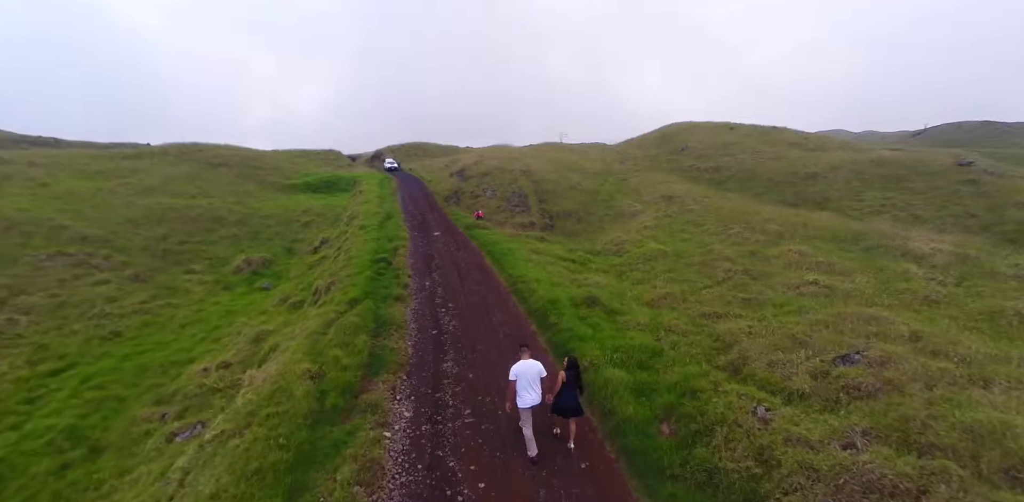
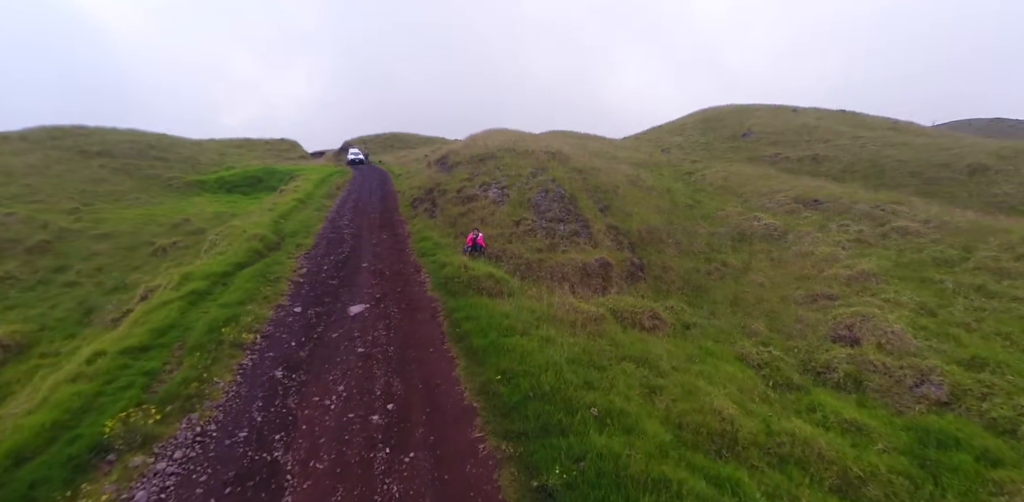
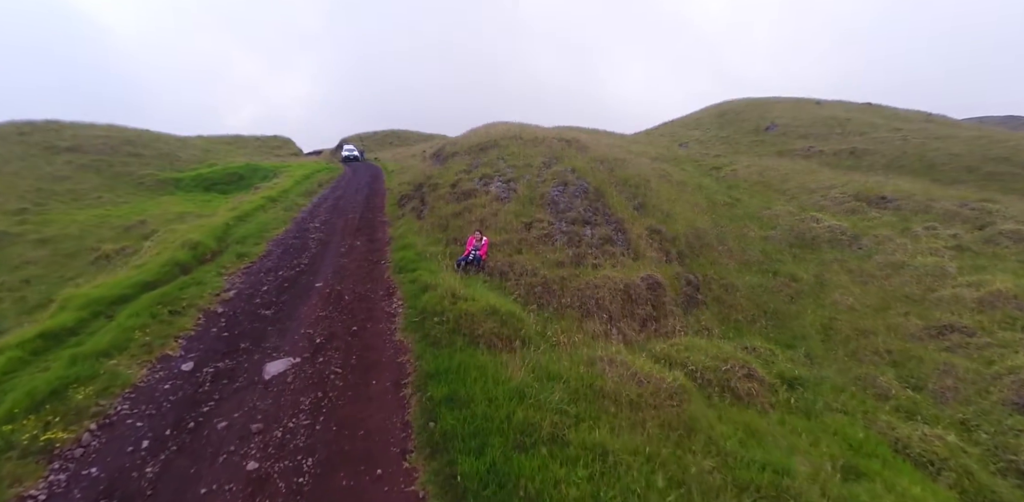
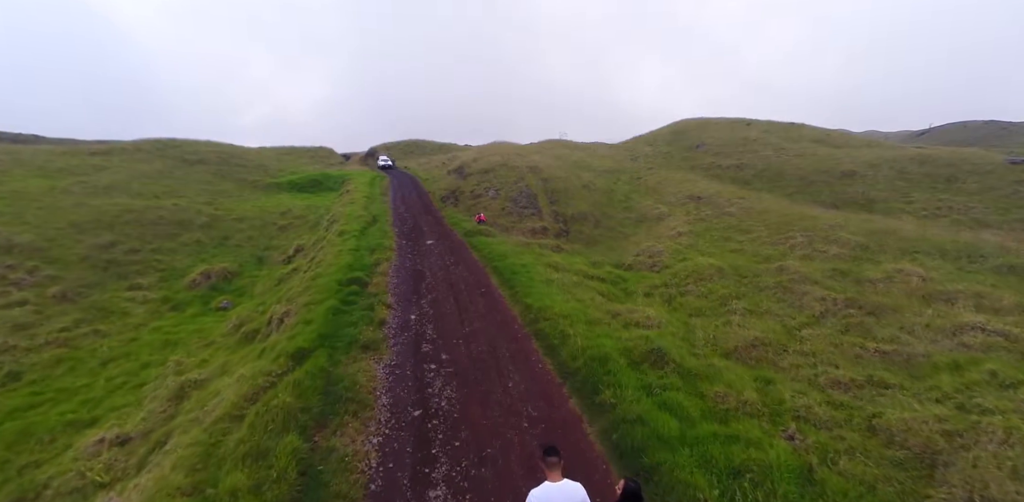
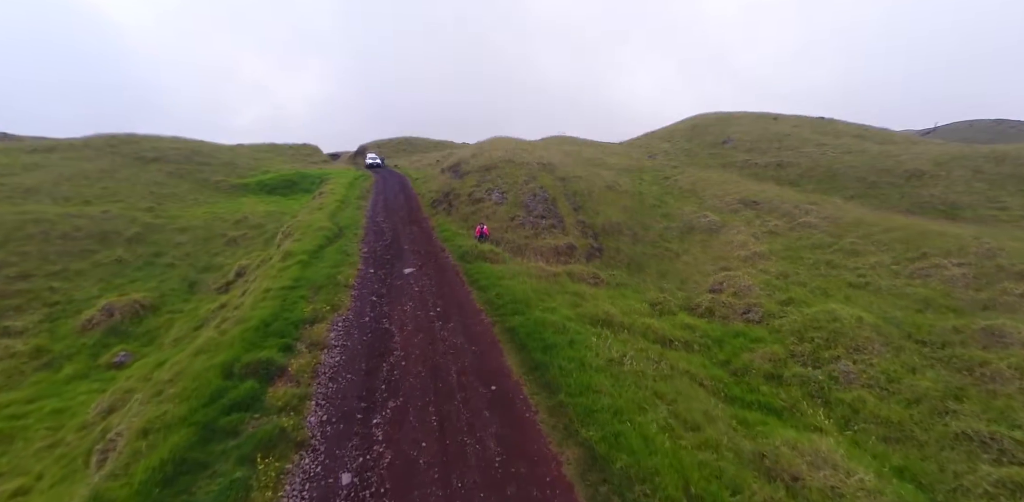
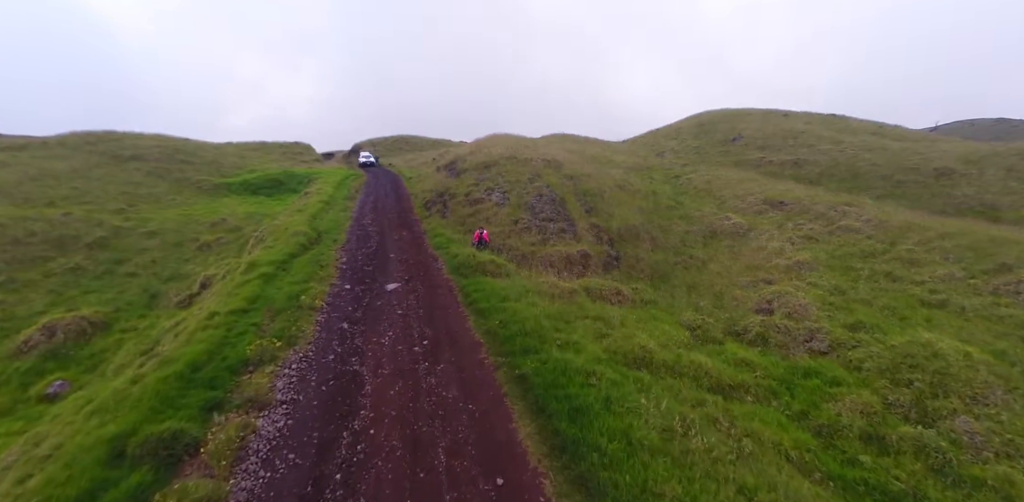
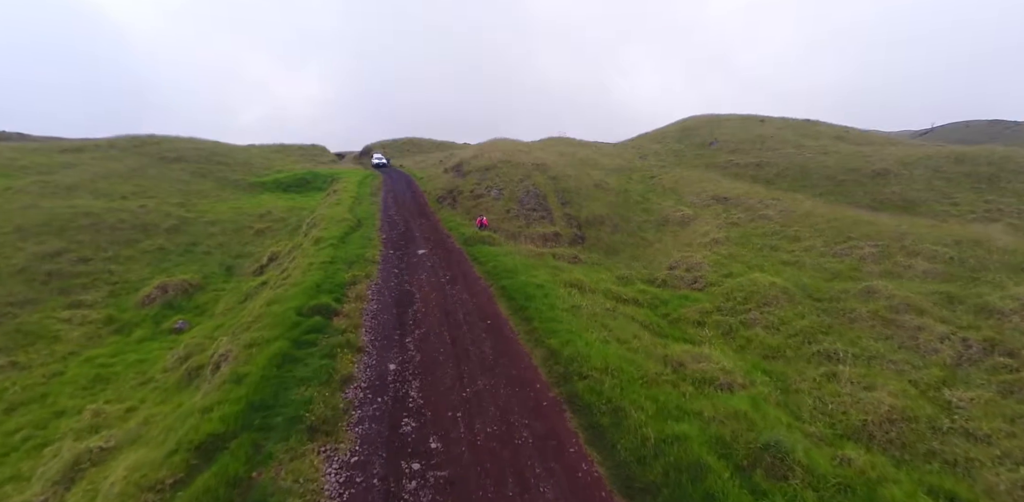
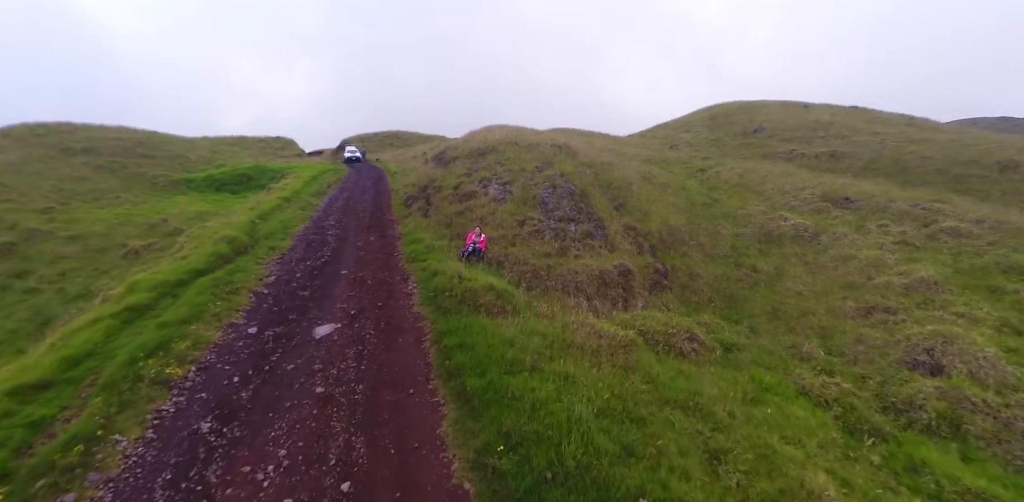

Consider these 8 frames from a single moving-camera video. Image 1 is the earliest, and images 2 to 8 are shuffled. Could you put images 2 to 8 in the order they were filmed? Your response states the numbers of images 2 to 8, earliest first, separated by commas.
4, 7, 5, 6, 2, 8, 3
